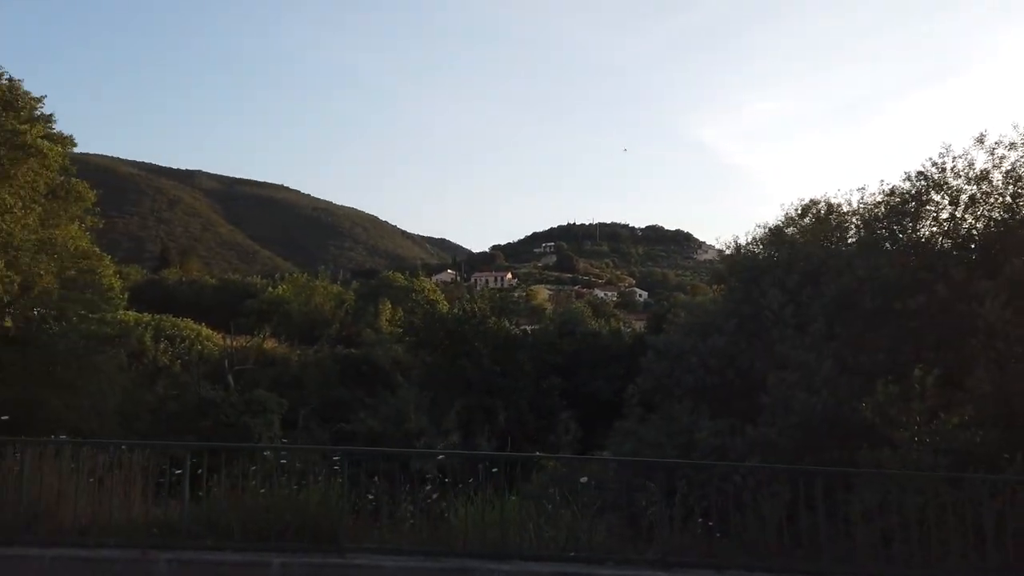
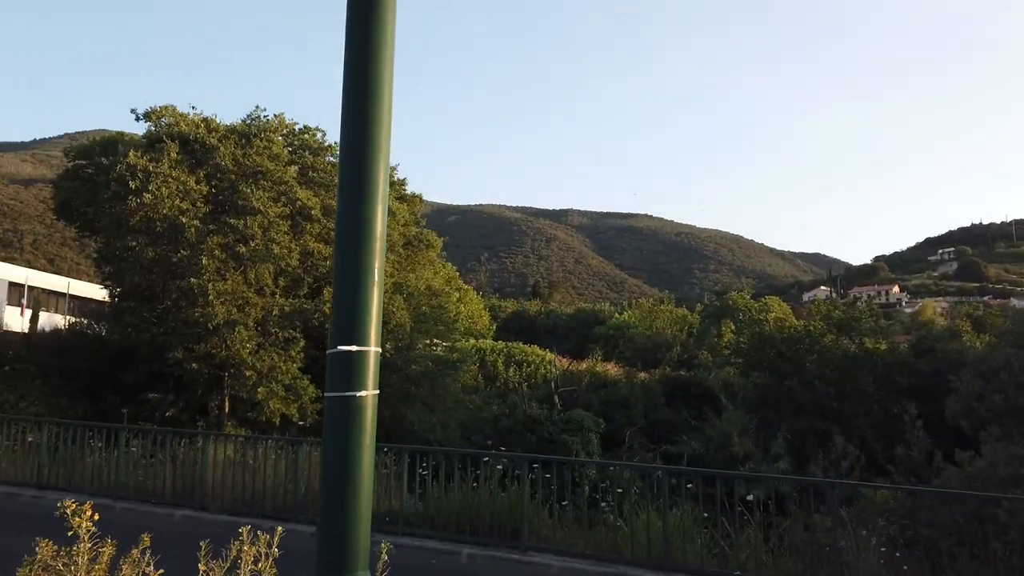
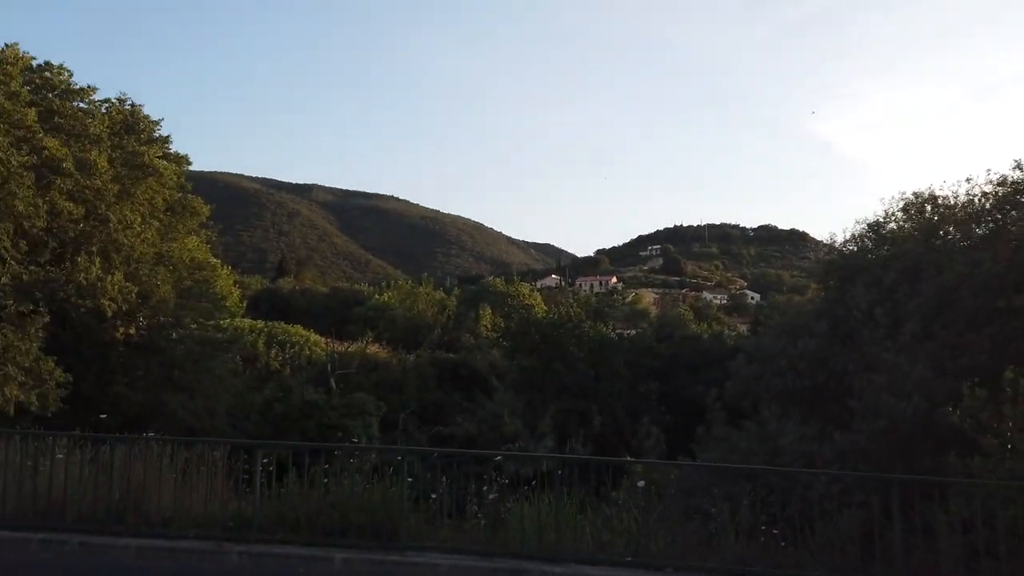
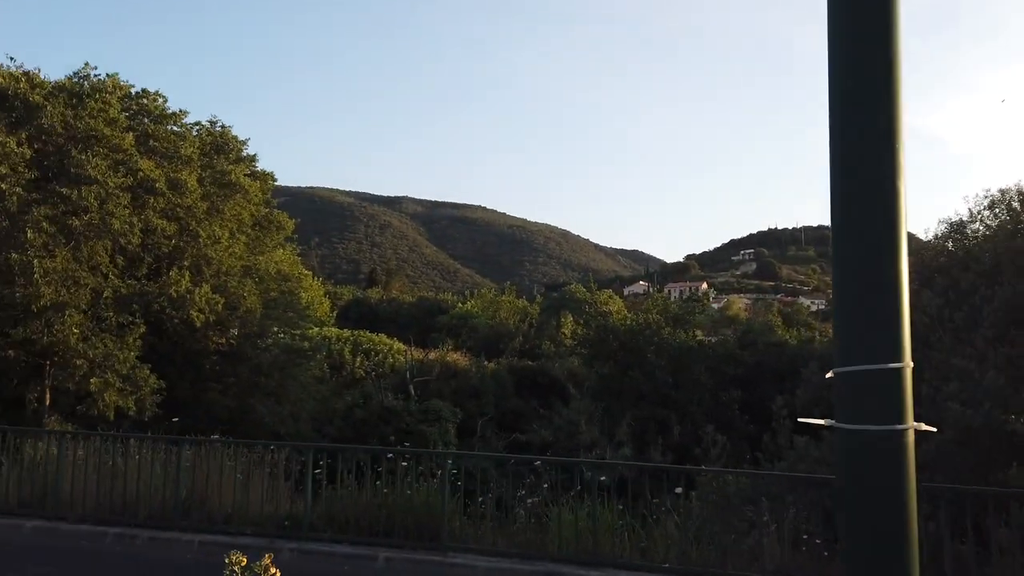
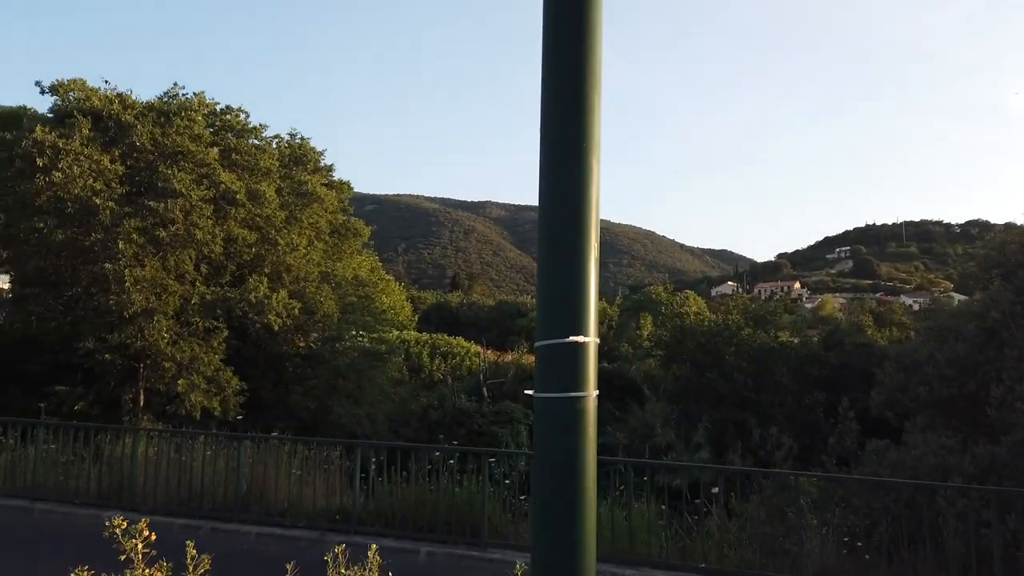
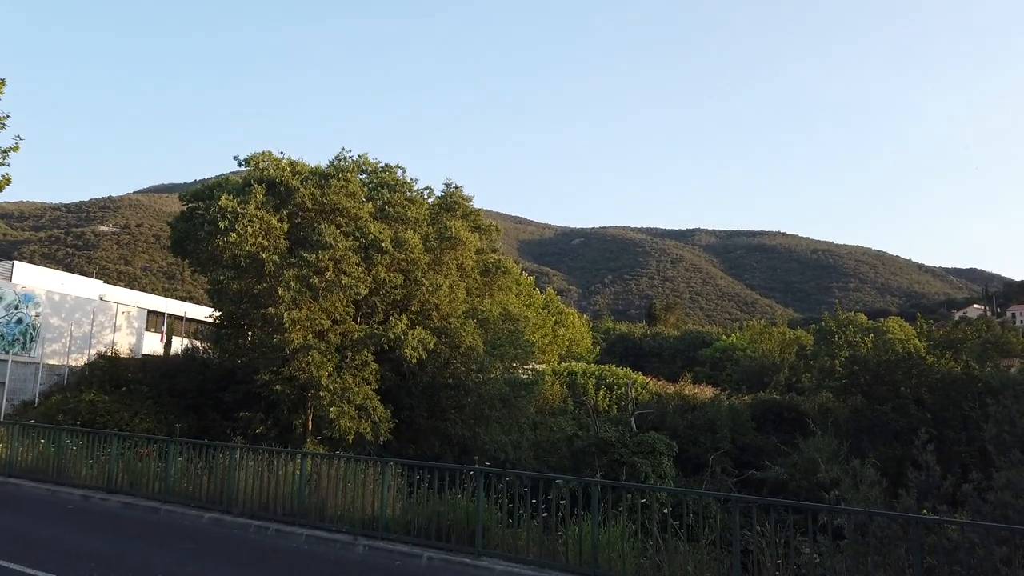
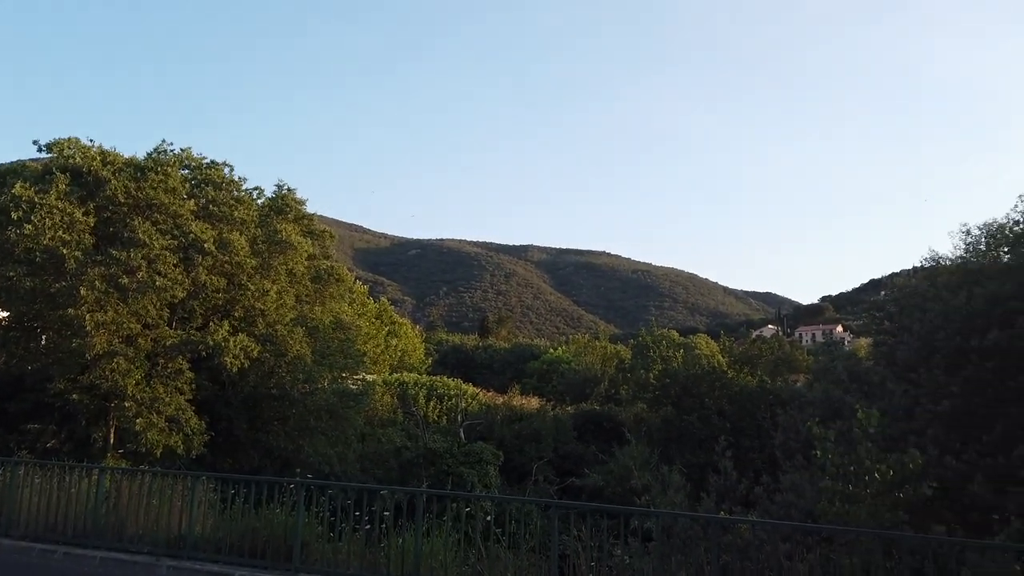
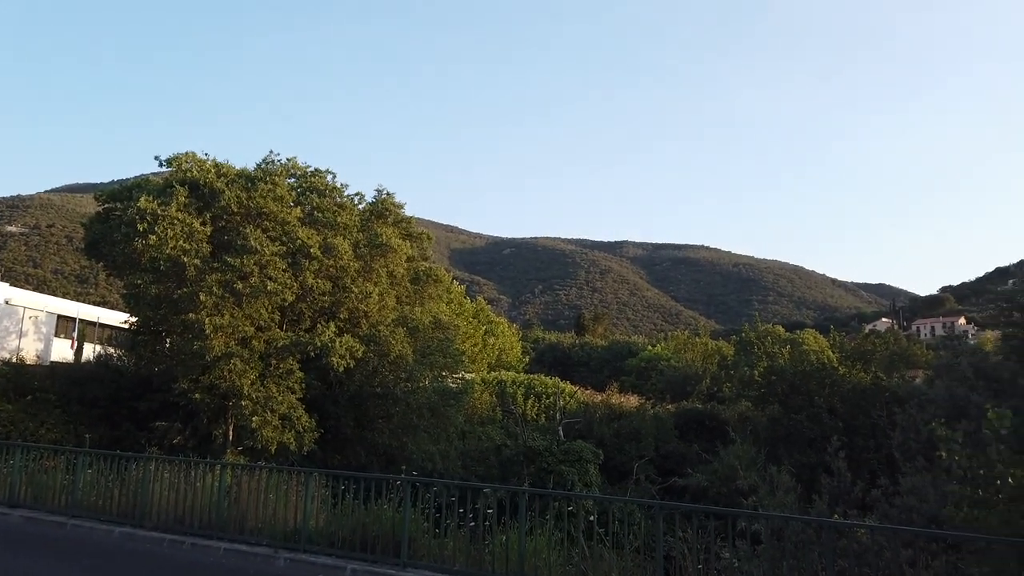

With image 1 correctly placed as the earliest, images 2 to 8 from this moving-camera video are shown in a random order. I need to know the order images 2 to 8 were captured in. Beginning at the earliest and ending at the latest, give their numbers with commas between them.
3, 4, 5, 2, 6, 8, 7
